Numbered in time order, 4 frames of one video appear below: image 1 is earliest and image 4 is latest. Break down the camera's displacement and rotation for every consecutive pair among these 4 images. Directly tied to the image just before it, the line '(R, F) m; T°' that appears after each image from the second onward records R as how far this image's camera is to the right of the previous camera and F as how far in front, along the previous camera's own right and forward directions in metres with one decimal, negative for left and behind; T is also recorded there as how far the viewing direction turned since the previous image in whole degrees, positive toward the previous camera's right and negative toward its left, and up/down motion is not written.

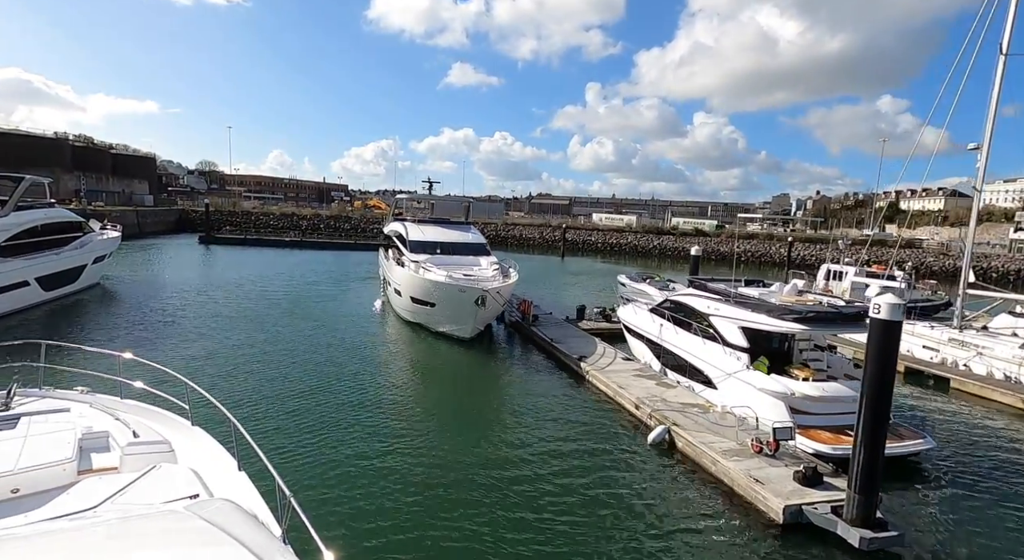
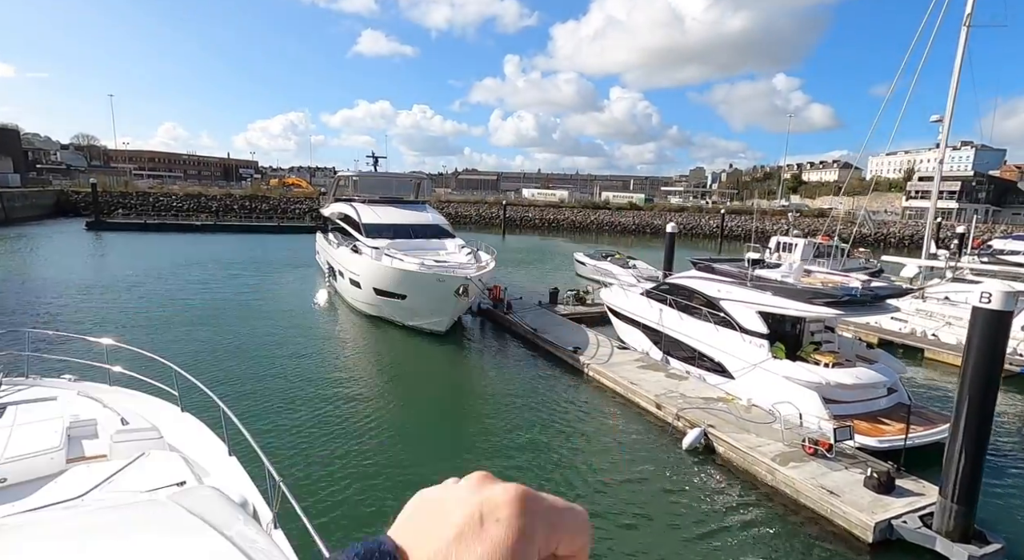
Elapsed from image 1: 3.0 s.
(-1.6, +1.8) m; +8°
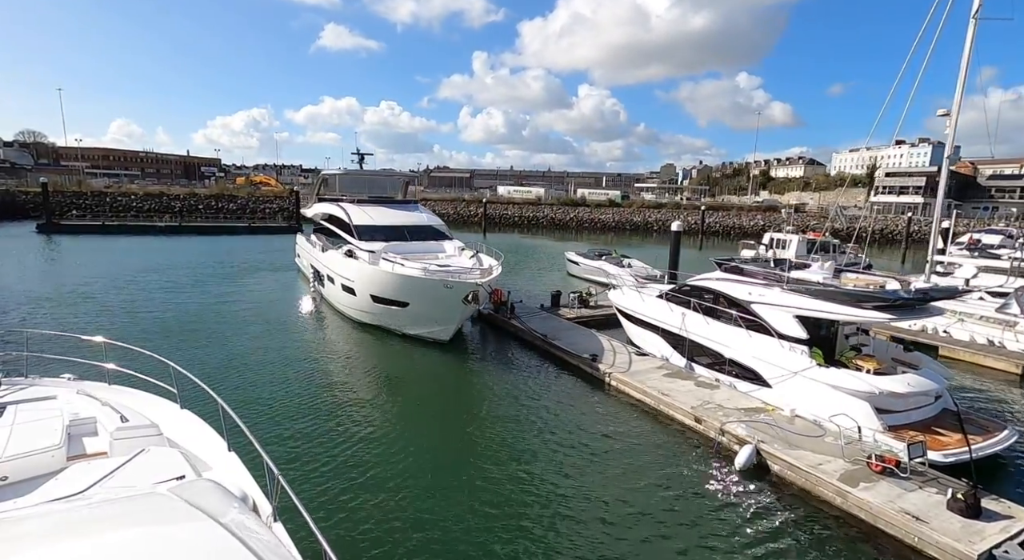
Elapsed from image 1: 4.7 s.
(-1.1, +1.1) m; +3°
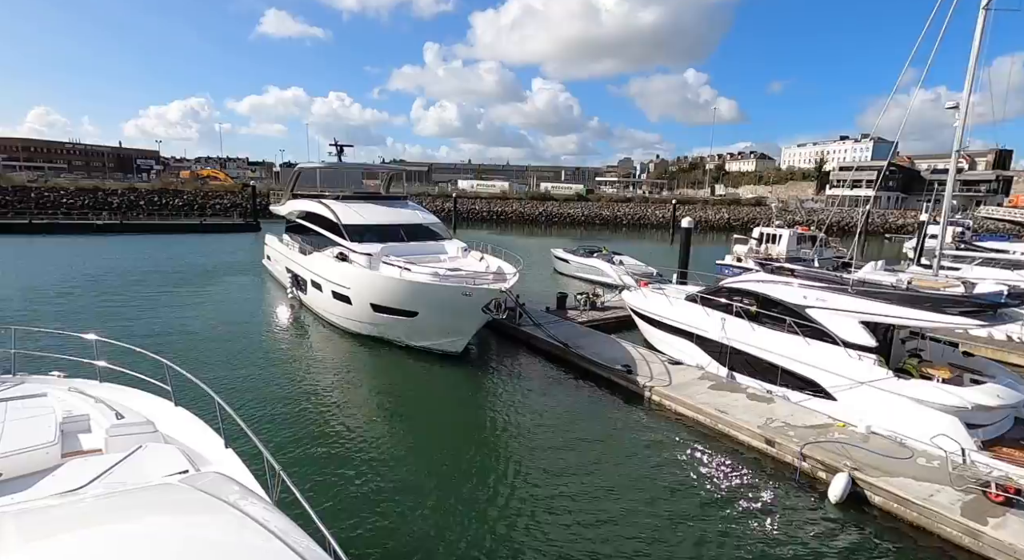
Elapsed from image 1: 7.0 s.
(-1.5, +1.6) m; +5°
